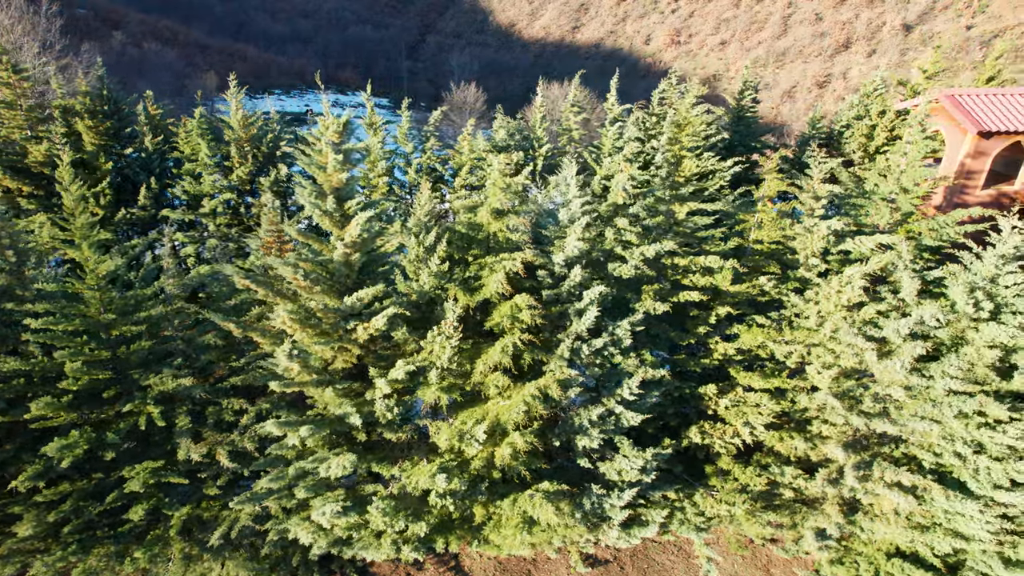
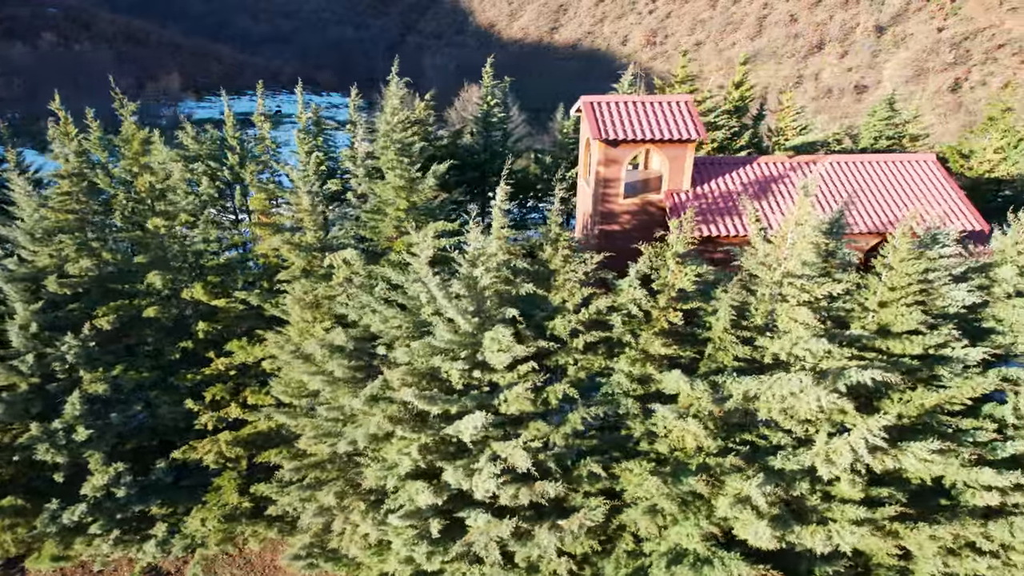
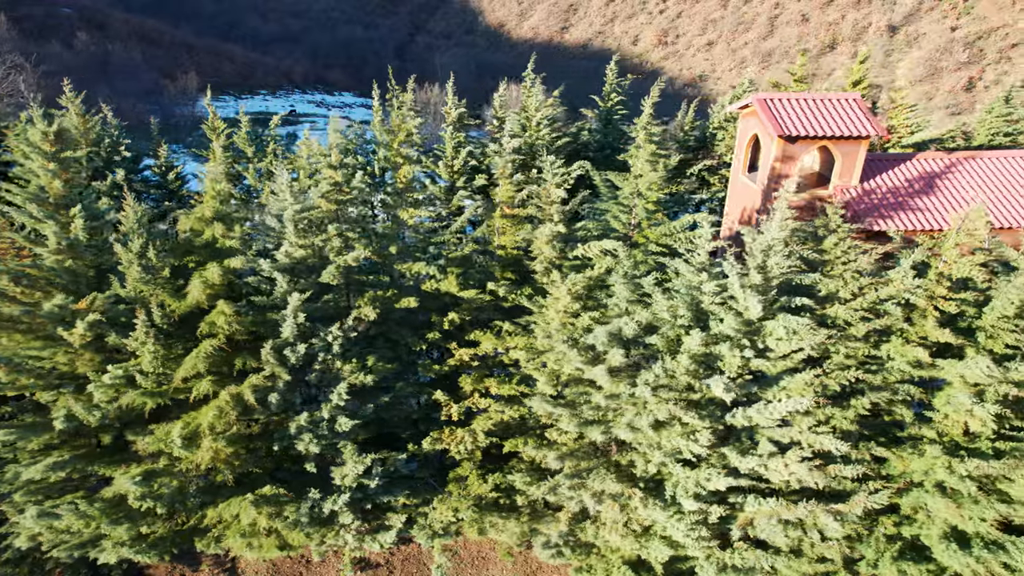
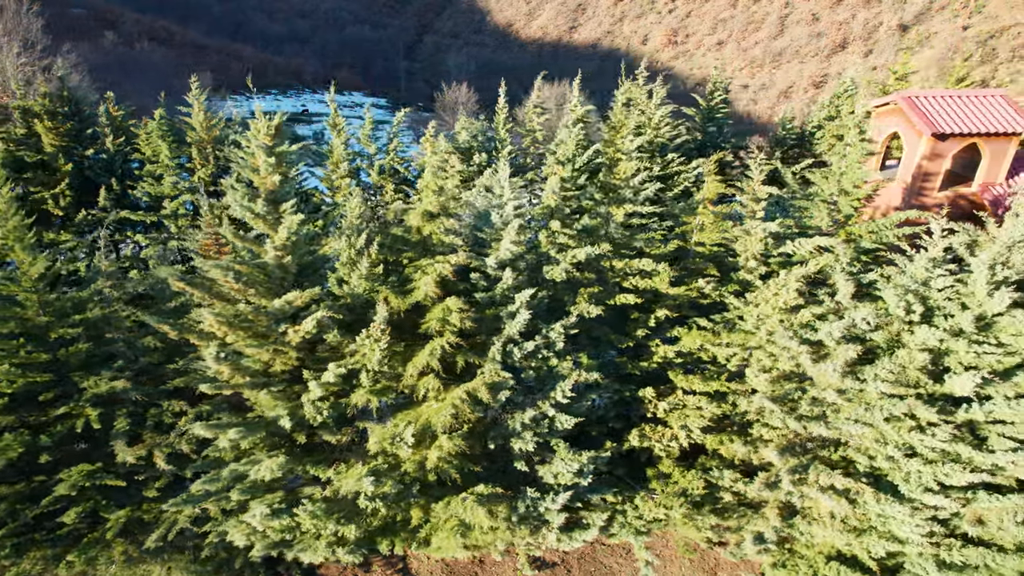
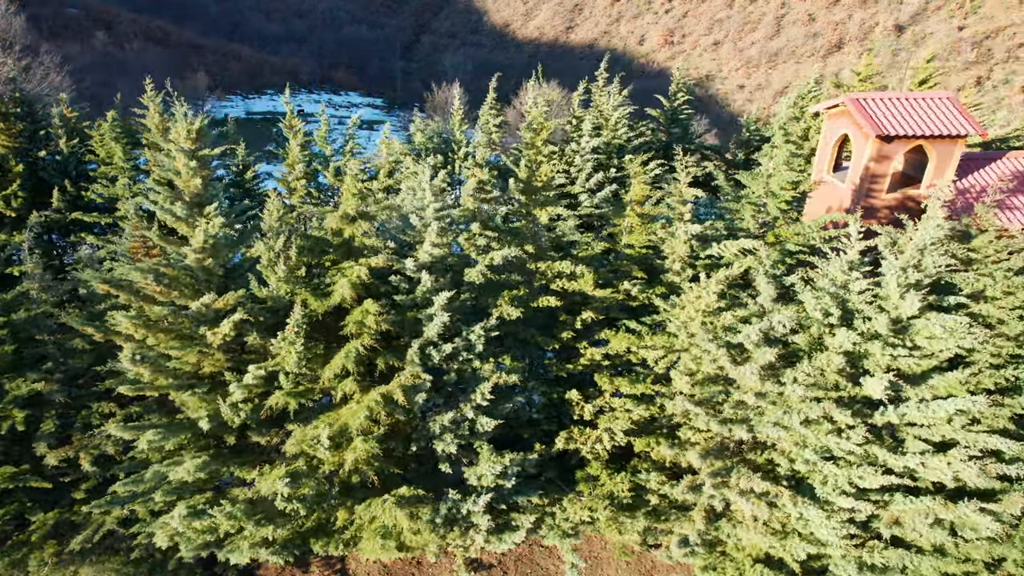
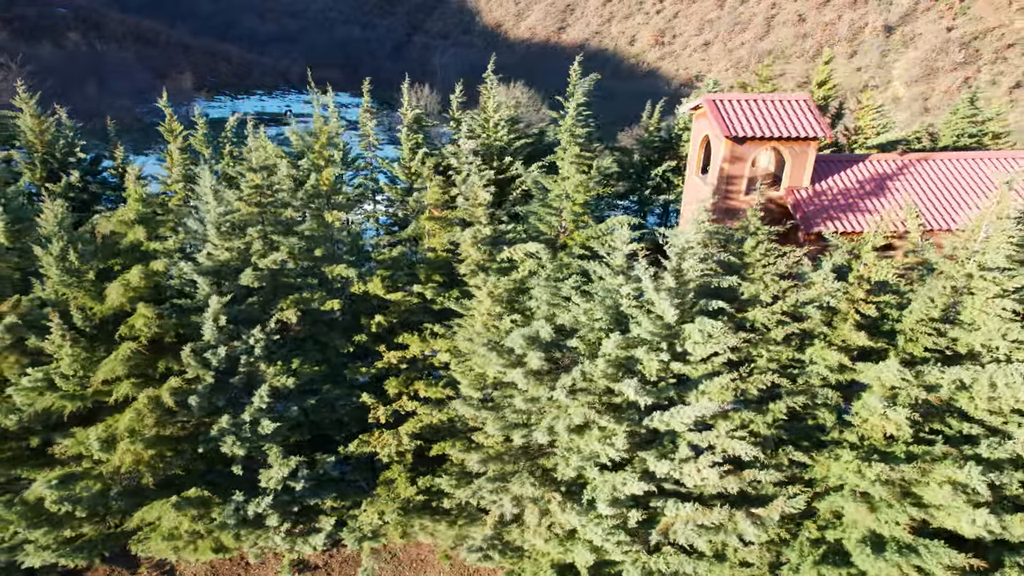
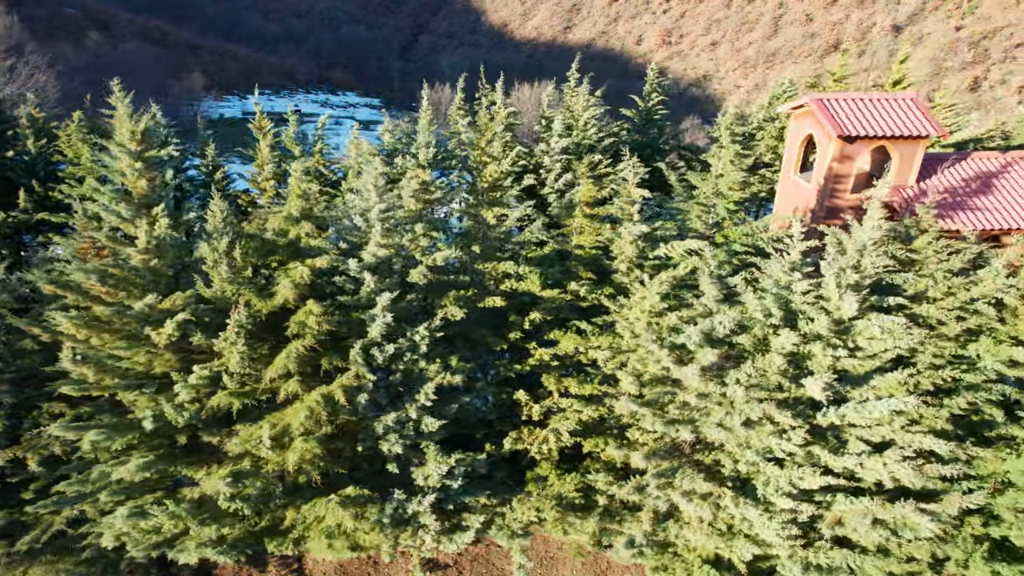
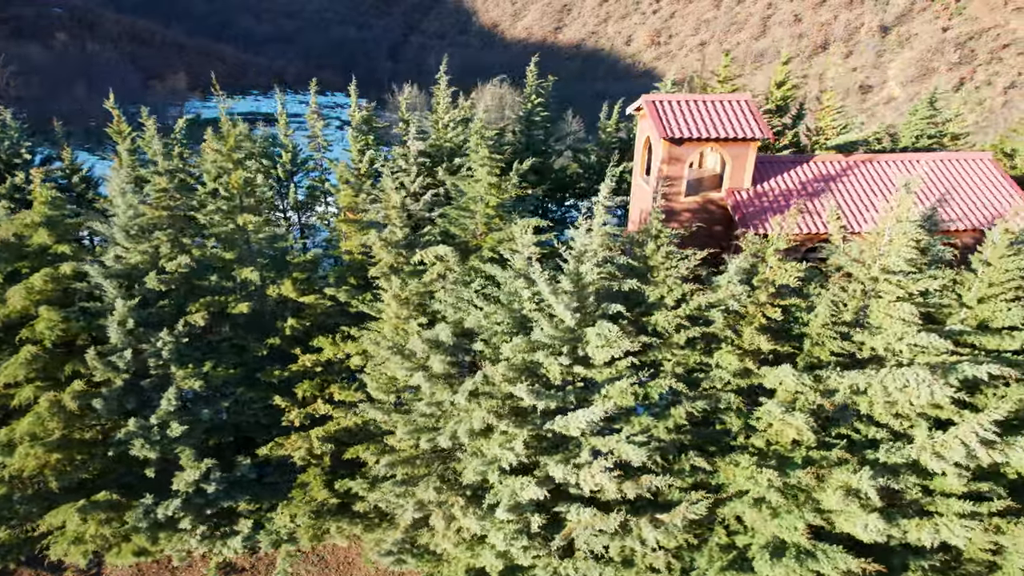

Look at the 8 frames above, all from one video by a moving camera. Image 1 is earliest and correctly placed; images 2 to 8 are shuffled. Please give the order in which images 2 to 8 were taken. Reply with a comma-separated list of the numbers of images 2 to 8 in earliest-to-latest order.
4, 5, 7, 3, 6, 8, 2
